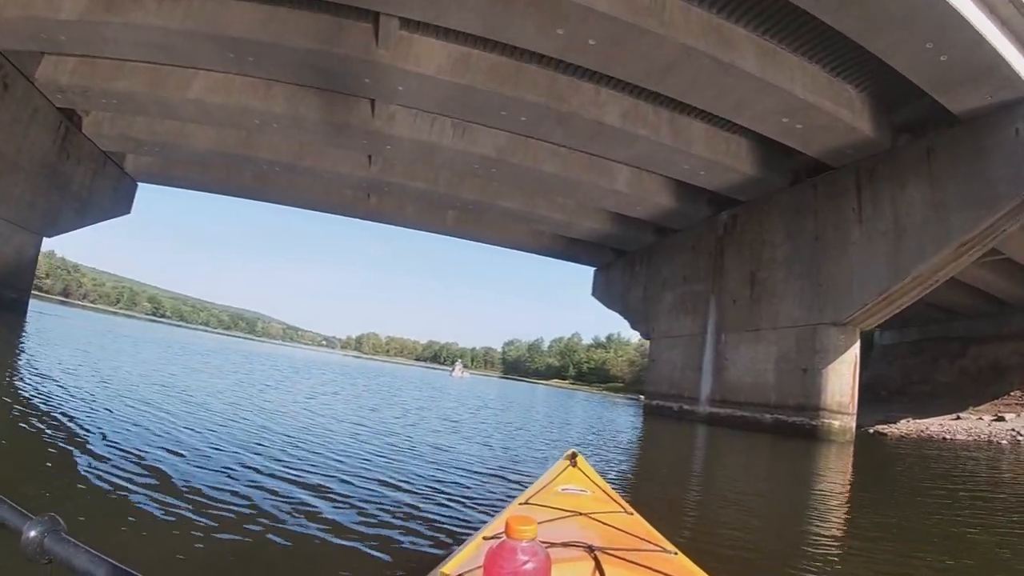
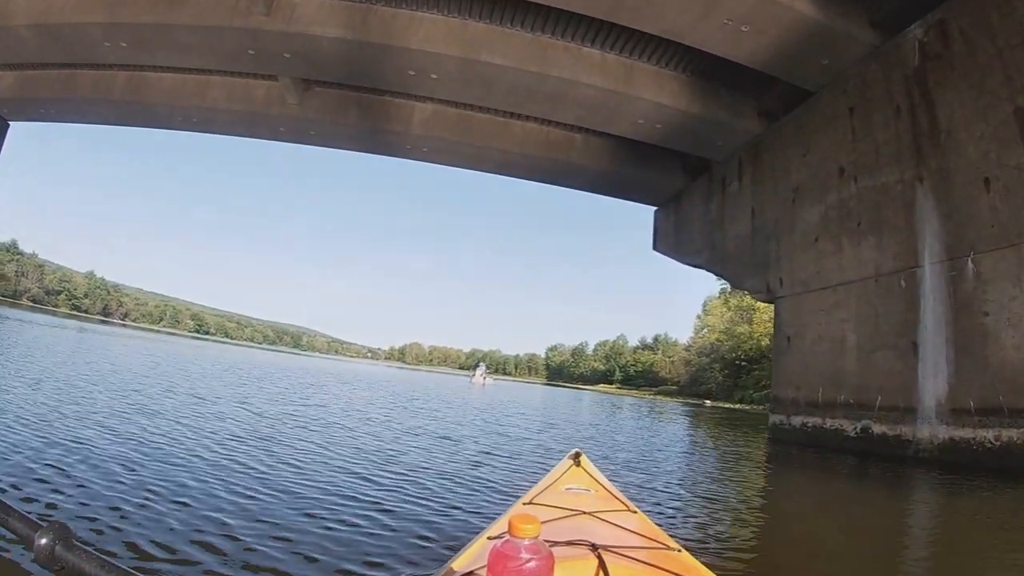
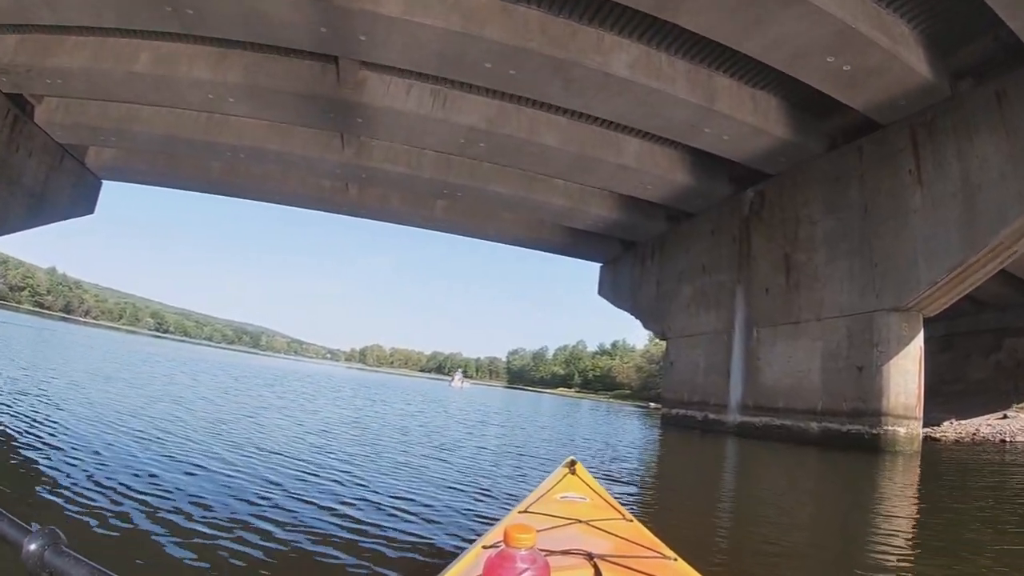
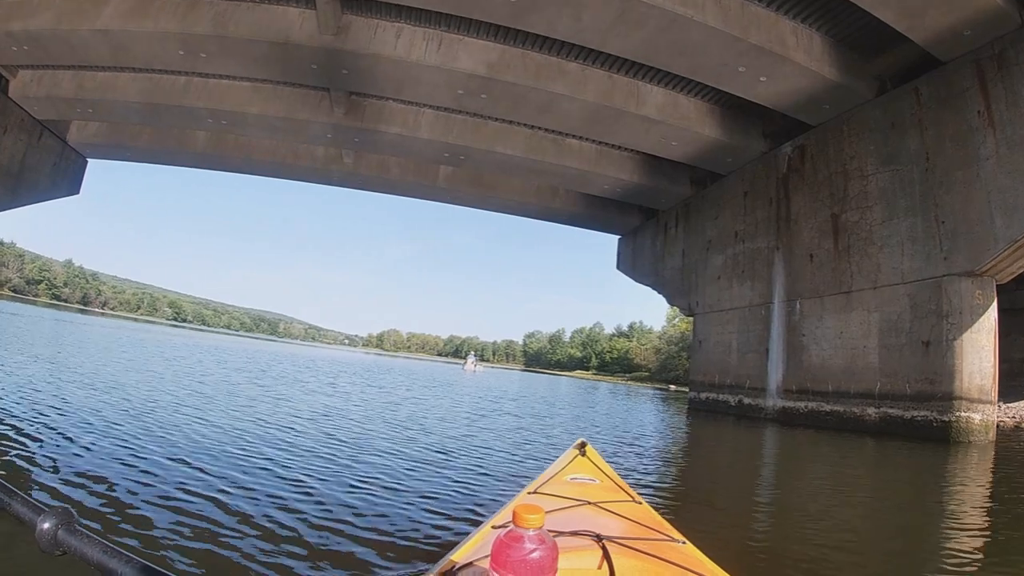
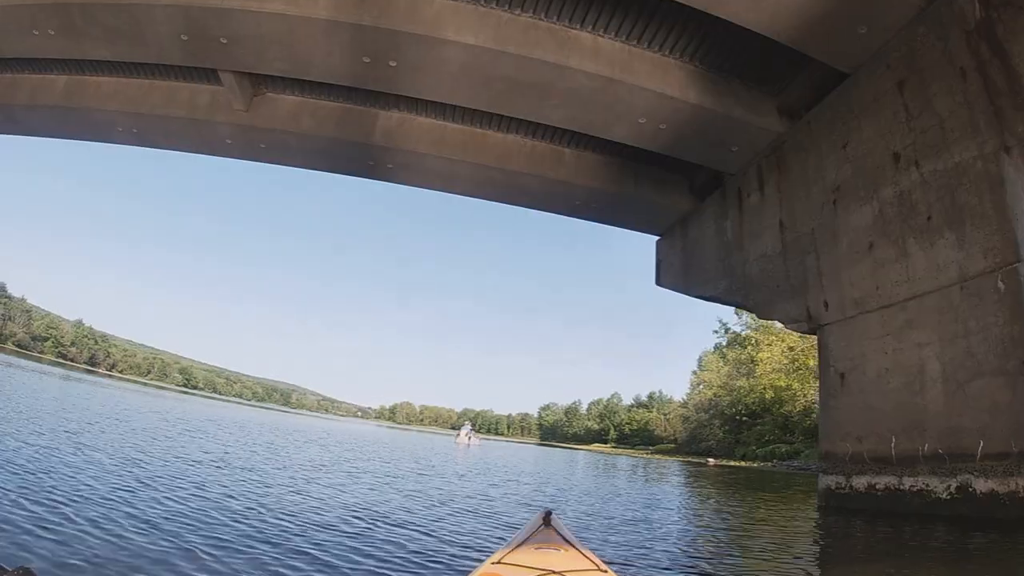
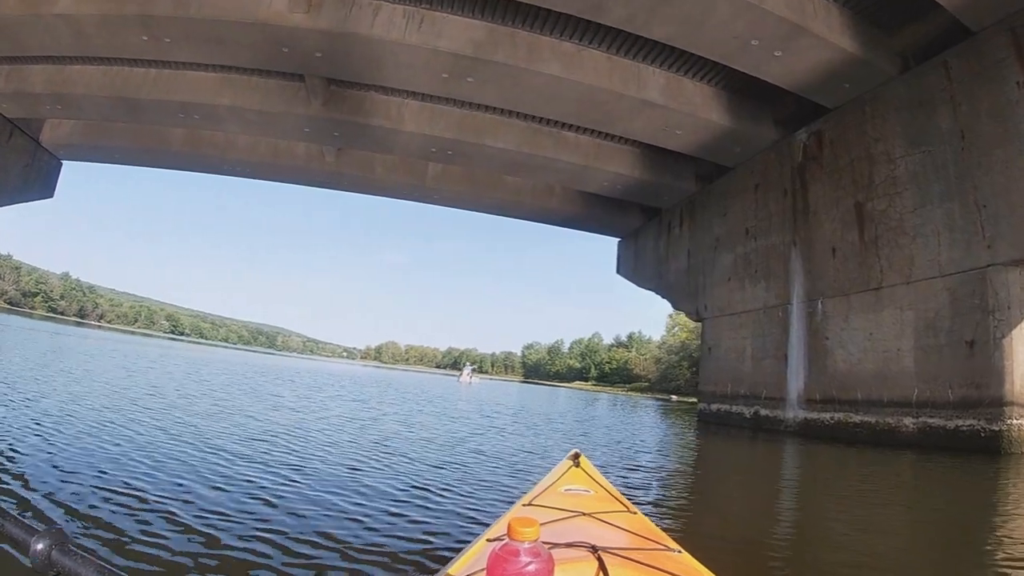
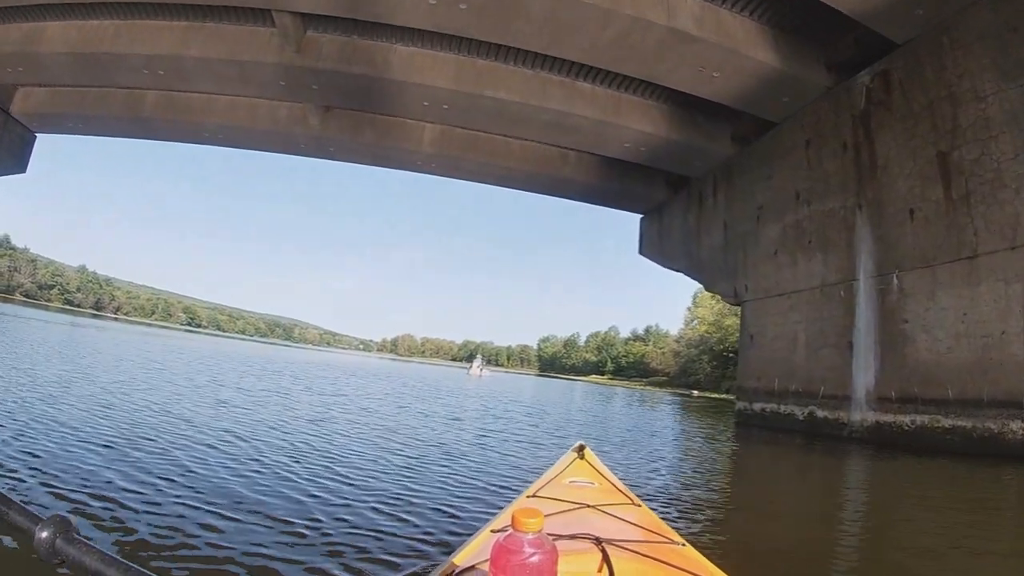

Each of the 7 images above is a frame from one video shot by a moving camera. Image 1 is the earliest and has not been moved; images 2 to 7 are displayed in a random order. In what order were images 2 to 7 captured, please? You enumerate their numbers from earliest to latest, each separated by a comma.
3, 4, 6, 7, 2, 5
